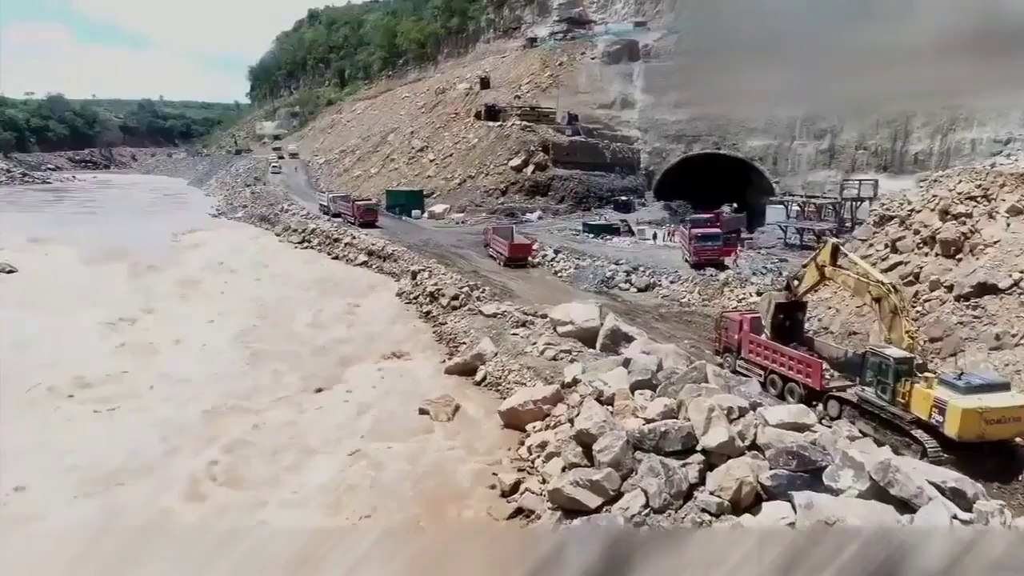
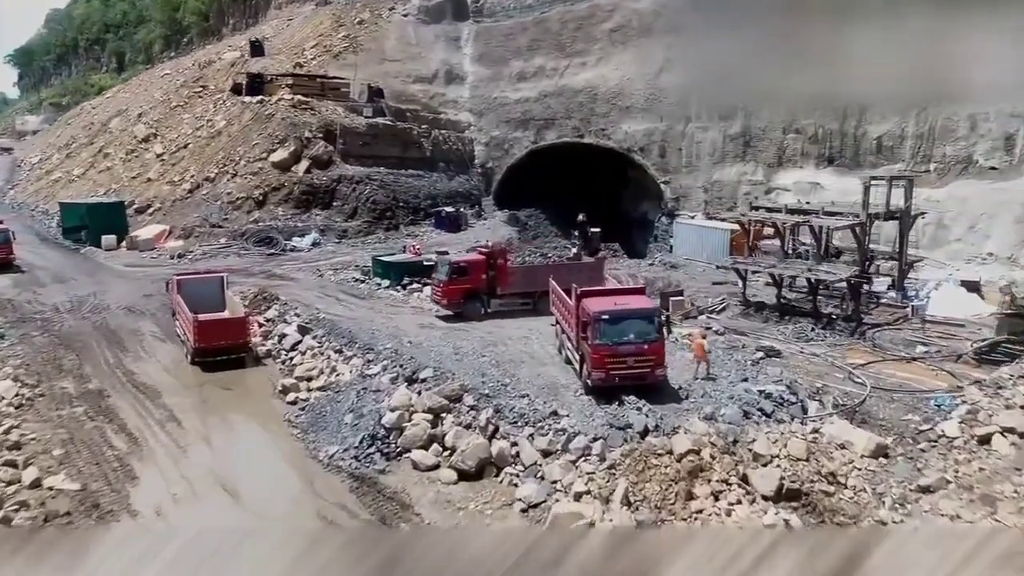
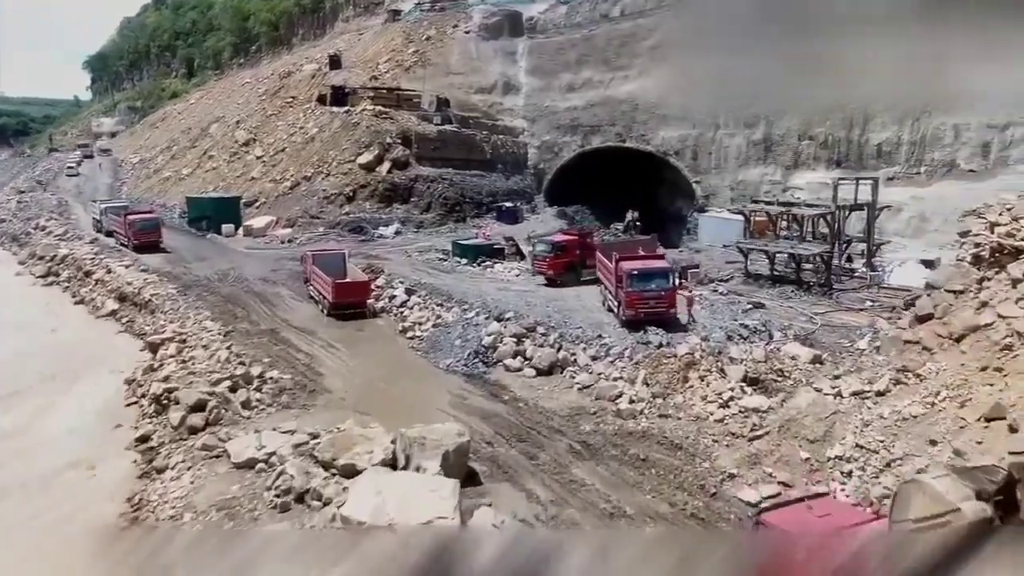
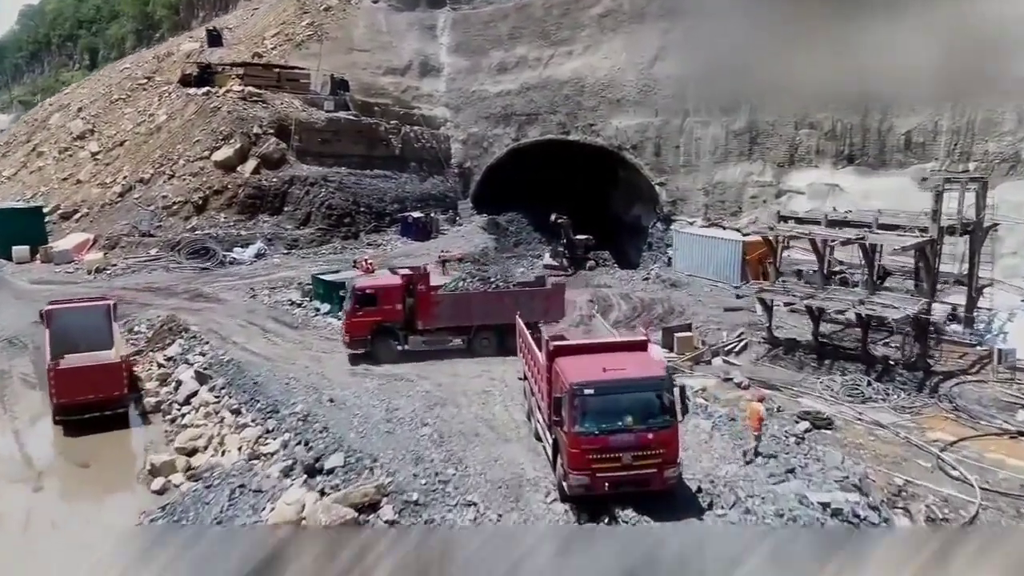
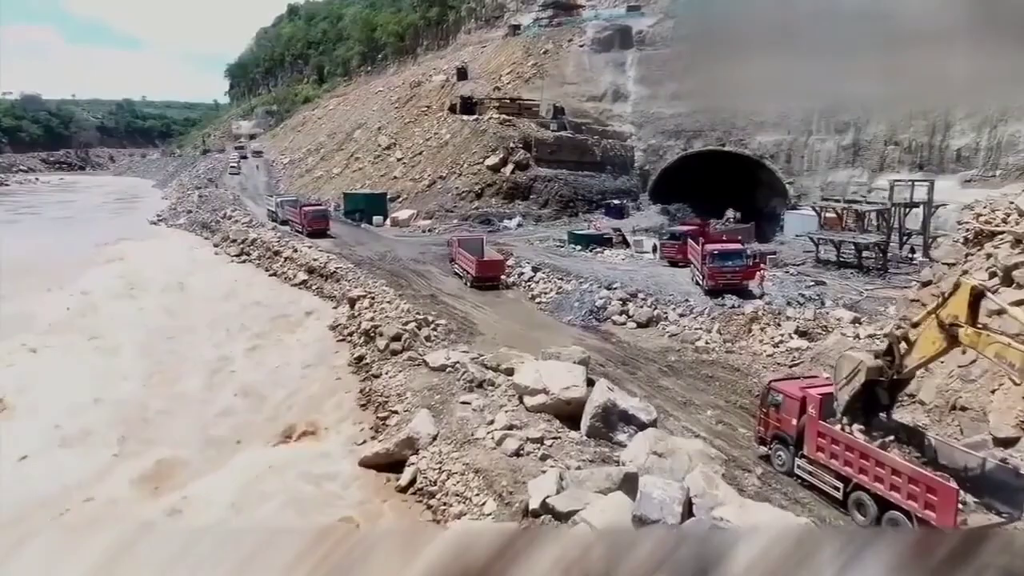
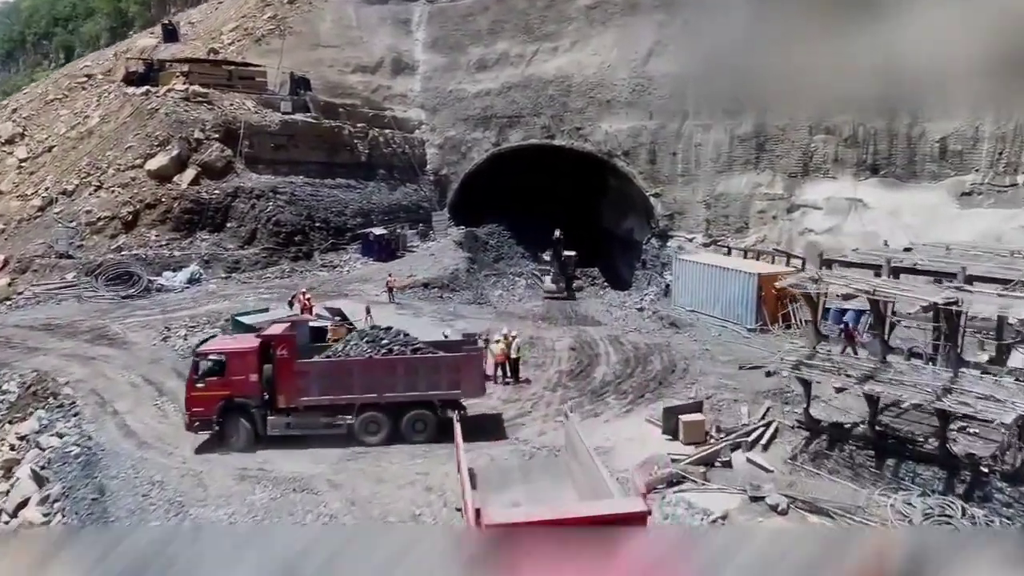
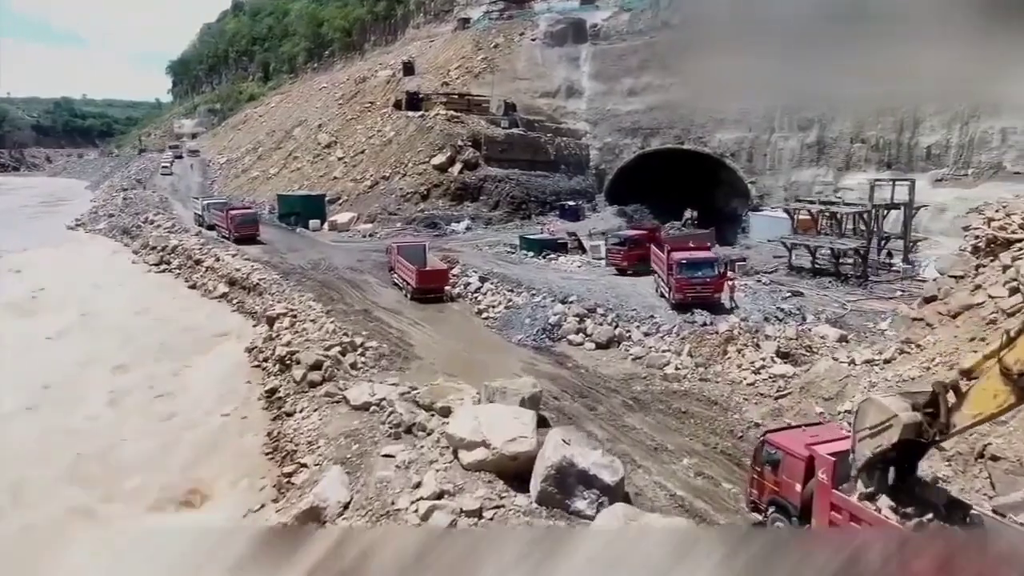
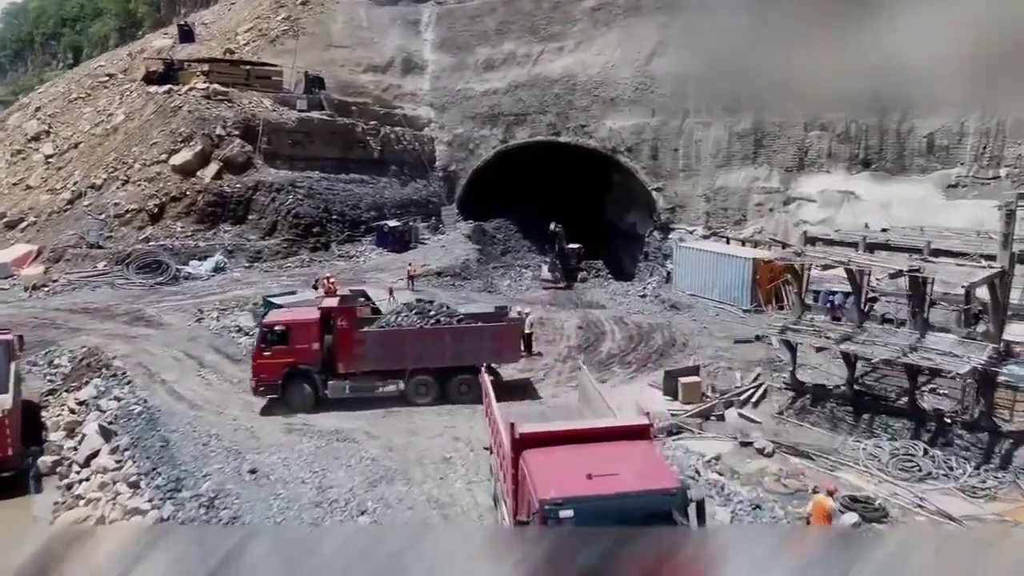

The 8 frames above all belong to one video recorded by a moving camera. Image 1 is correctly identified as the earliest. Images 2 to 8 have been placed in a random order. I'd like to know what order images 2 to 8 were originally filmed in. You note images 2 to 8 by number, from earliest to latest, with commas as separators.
5, 7, 3, 2, 4, 8, 6
